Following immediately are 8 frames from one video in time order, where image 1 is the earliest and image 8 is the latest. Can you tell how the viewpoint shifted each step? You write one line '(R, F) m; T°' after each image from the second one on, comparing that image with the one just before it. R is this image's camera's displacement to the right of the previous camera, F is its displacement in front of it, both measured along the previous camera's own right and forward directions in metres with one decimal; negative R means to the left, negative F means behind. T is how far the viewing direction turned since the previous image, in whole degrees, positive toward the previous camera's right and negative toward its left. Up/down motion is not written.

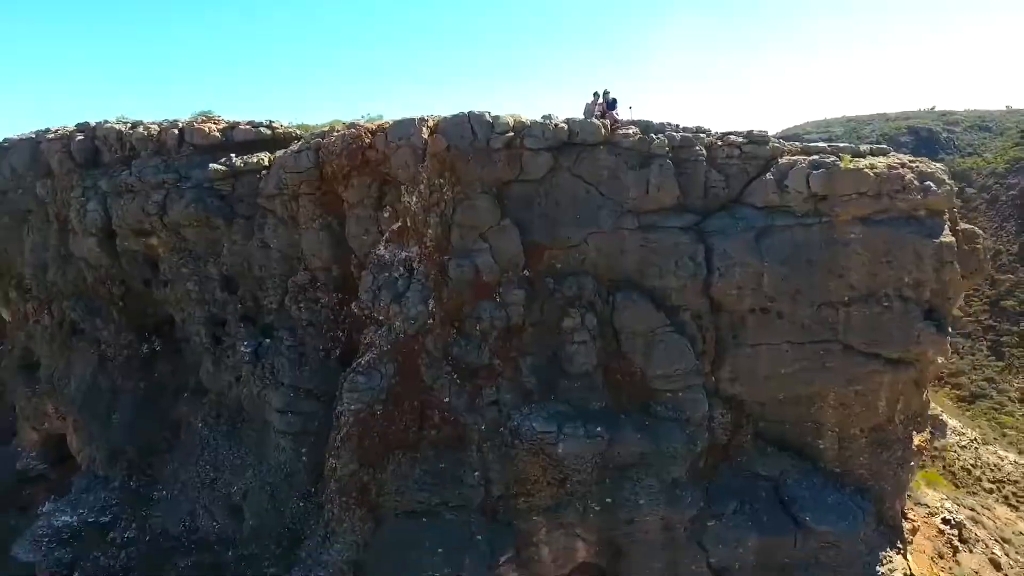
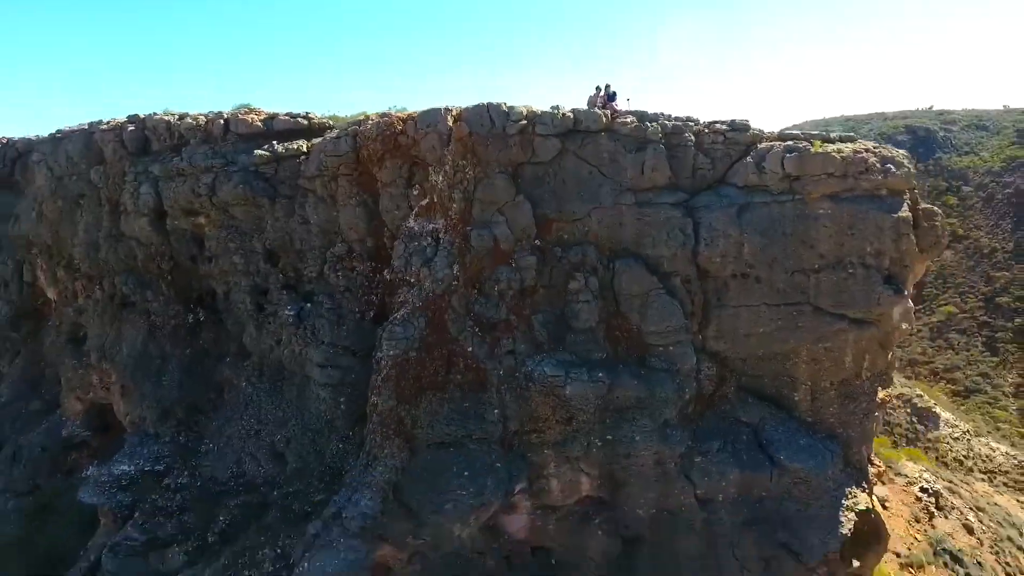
(-0.1, -0.5) m; 0°
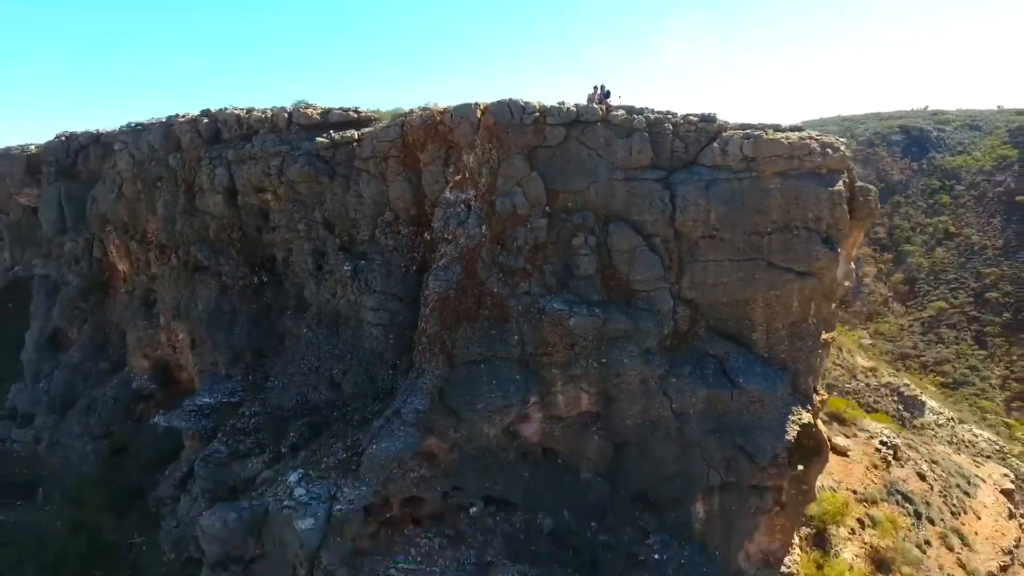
(-0.1, -1.1) m; 0°
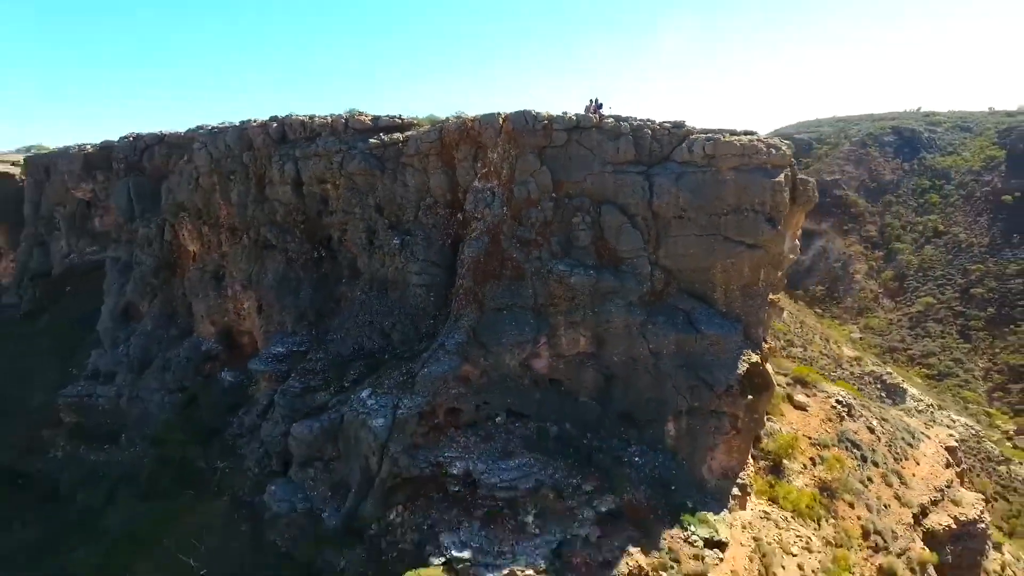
(-0.2, -1.5) m; 0°
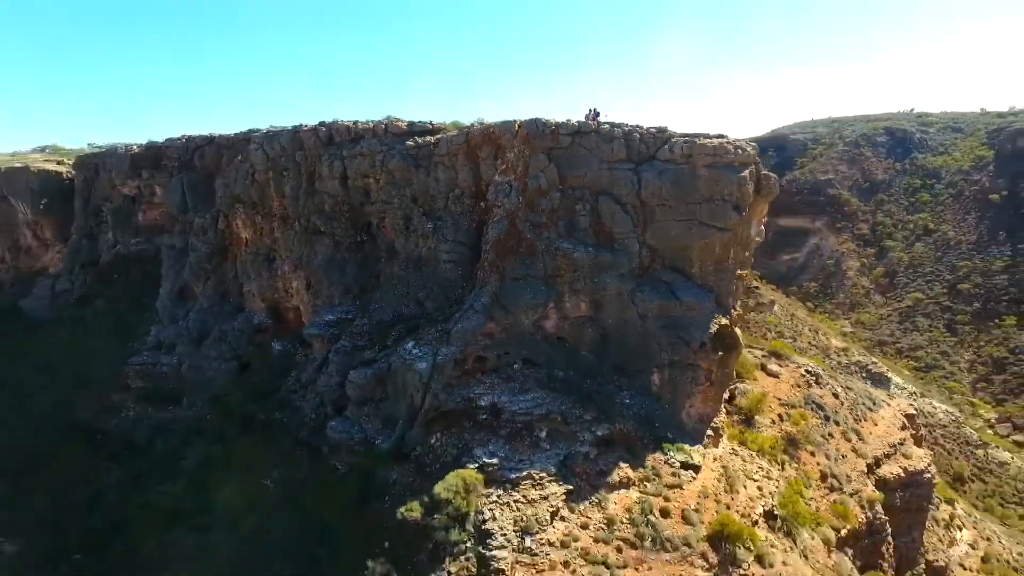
(-0.2, -1.5) m; 0°
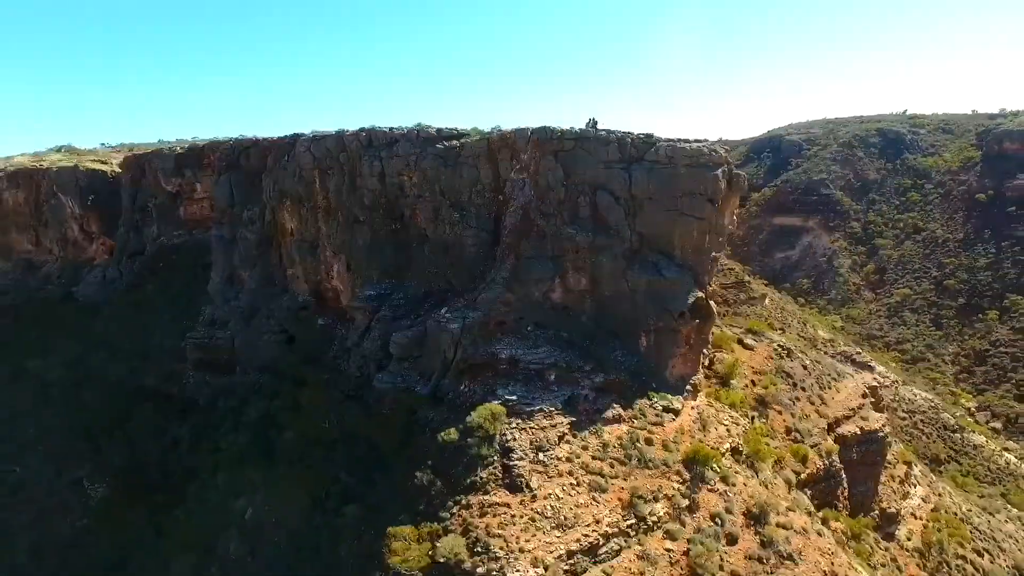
(-0.2, -1.7) m; 0°
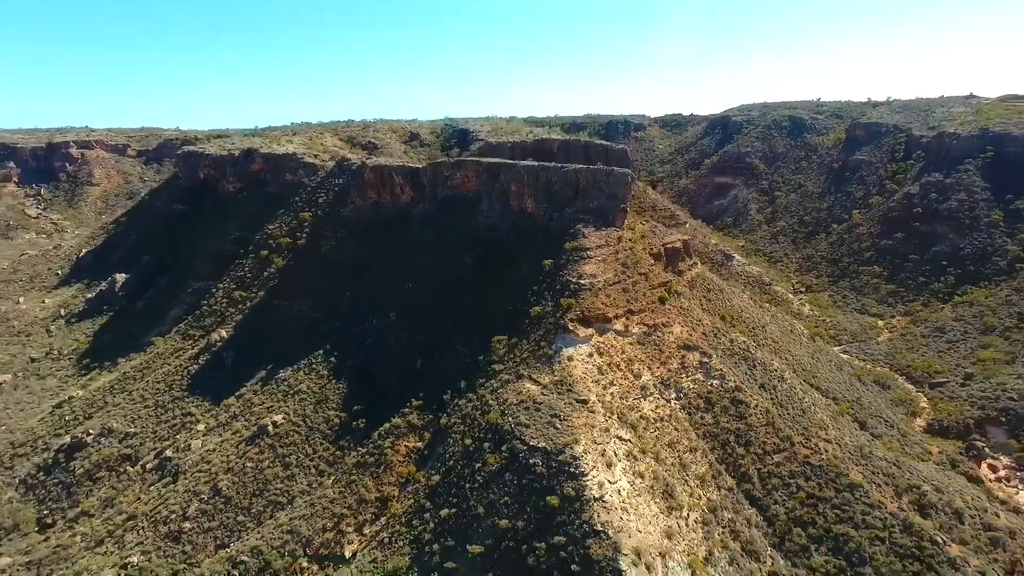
(-5.1, -32.7) m; 0°
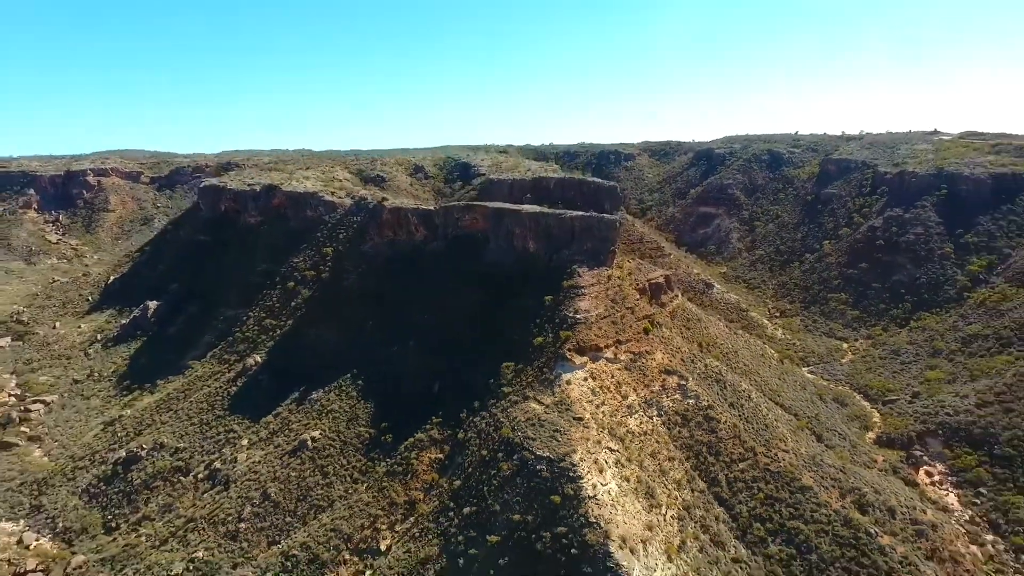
(-0.9, -6.3) m; +1°
